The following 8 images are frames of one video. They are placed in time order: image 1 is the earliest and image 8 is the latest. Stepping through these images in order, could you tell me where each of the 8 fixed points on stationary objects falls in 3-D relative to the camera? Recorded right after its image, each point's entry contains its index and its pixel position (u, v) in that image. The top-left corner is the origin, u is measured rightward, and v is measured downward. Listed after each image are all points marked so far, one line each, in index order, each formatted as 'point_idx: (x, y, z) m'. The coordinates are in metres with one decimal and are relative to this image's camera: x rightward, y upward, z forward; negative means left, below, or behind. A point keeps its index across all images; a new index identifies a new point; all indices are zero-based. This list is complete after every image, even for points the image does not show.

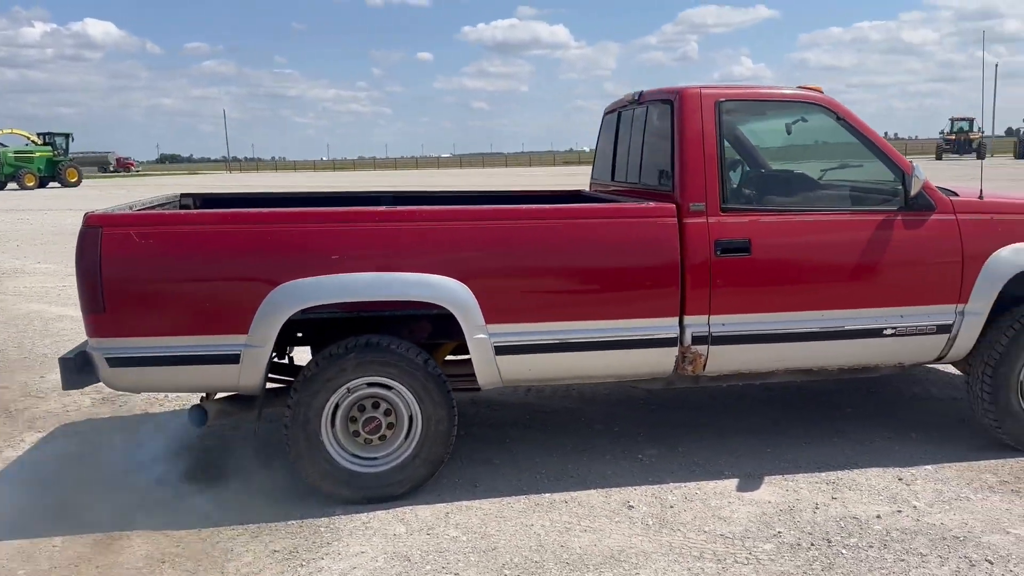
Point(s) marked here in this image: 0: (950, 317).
0: (+2.2, -0.1, +4.4) m
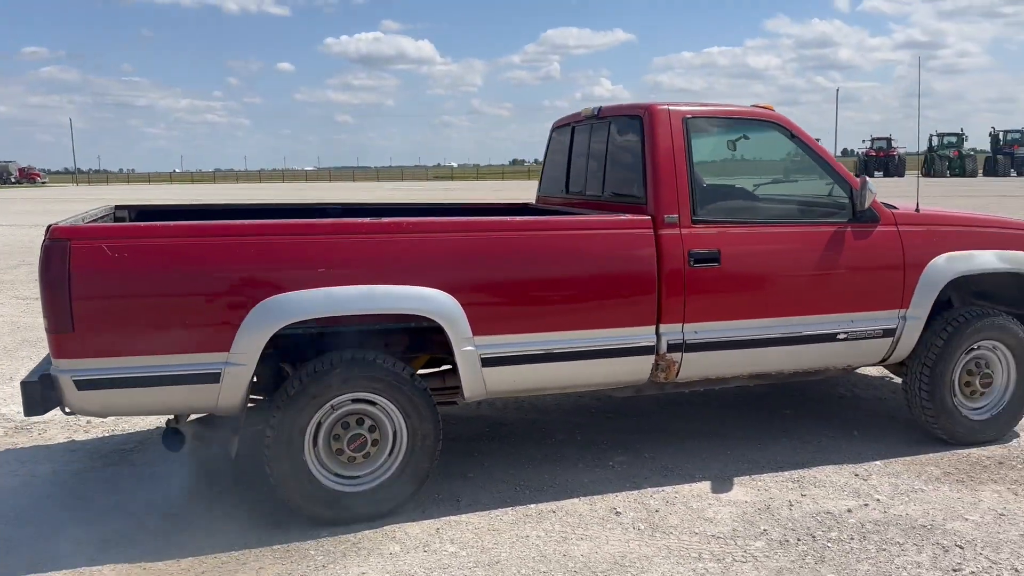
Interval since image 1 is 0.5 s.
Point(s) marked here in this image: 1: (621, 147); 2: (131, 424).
0: (+2.1, -0.2, +4.7) m
1: (+0.6, +0.8, +4.7) m
2: (-2.5, -0.9, +5.7) m
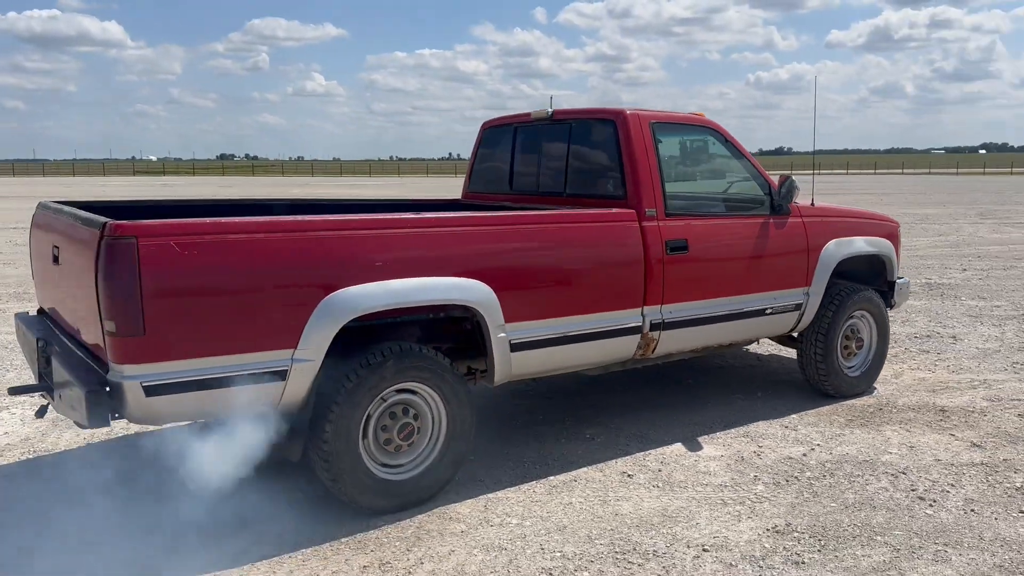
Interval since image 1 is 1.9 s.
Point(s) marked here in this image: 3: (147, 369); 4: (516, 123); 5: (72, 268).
0: (+1.9, -0.1, +5.6) m
1: (+0.4, +0.8, +5.1) m
2: (-2.7, -0.9, +5.1) m
3: (-1.4, -0.3, +3.3) m
4: (0.0, +1.1, +5.7) m
5: (-1.9, +0.1, +3.8) m
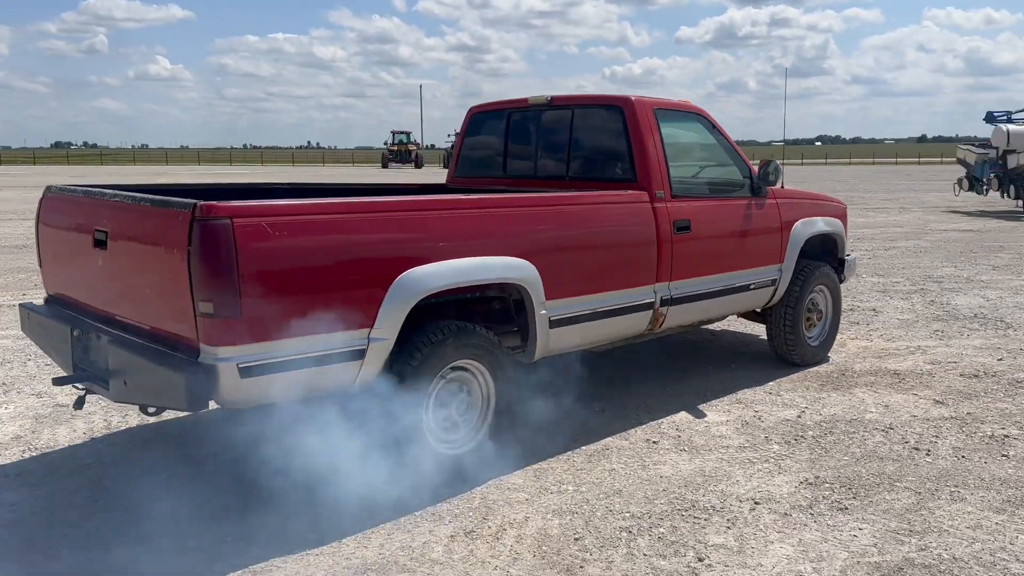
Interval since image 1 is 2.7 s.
0: (+1.8, +0.1, +6.1) m
1: (+0.5, +1.0, +5.4) m
2: (-2.6, -0.8, +4.9) m
3: (-1.0, -0.2, +3.3) m
4: (0.0, +1.2, +5.9) m
5: (-1.6, +0.1, +3.7) m
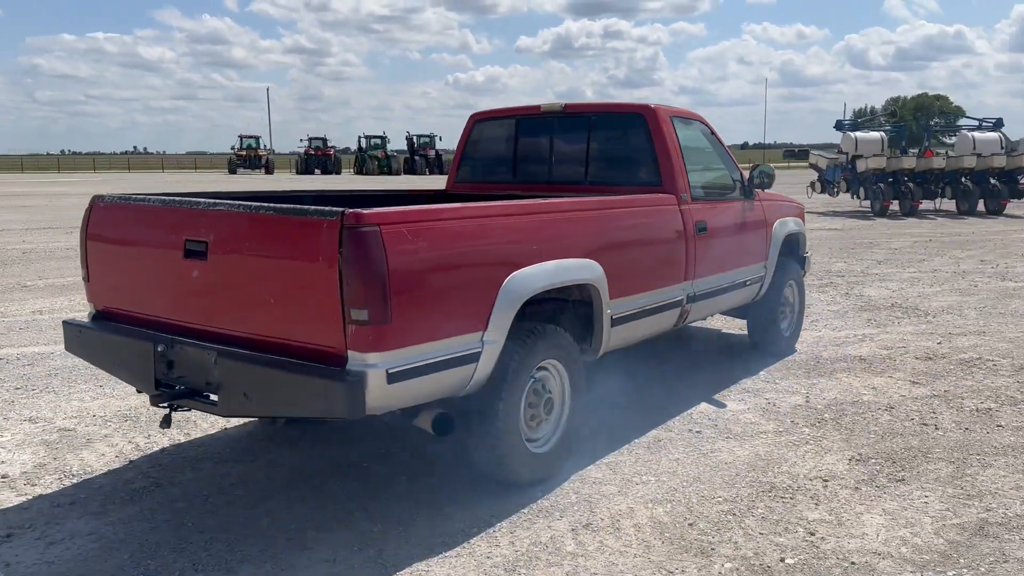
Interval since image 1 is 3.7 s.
0: (+1.9, +0.1, +6.5) m
1: (+0.6, +1.0, +5.6) m
2: (-2.3, -0.9, +4.6) m
3: (-0.5, -0.3, +3.3) m
4: (0.0, +1.2, +6.0) m
5: (-1.1, +0.1, +3.5) m
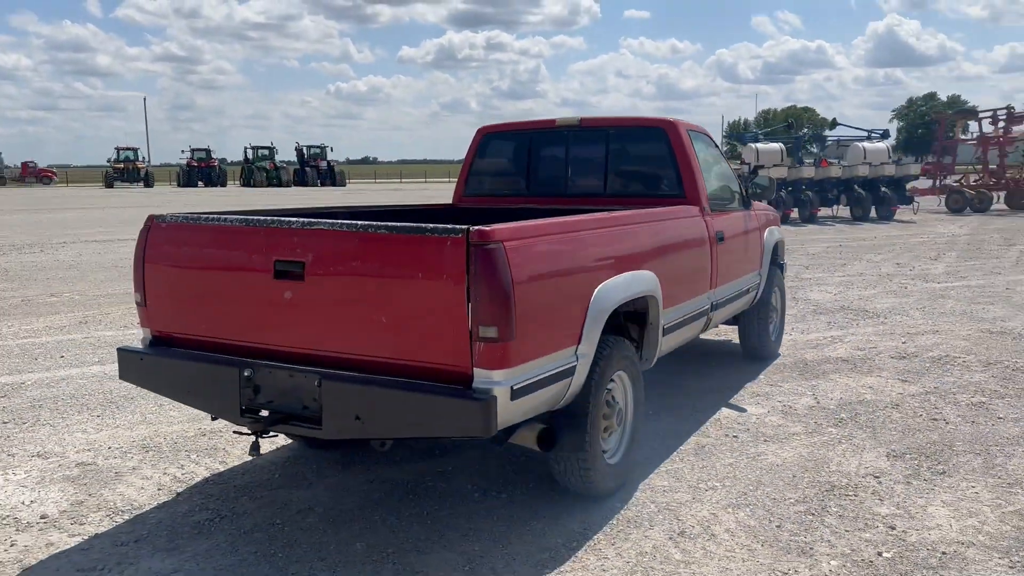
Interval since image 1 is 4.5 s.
0: (+1.9, +0.1, +6.8) m
1: (+0.8, +0.9, +5.7) m
2: (-1.9, -1.0, +4.3) m
3: (0.0, -0.3, +3.3) m
4: (+0.1, +1.1, +6.0) m
5: (-0.7, 0.0, +3.4) m
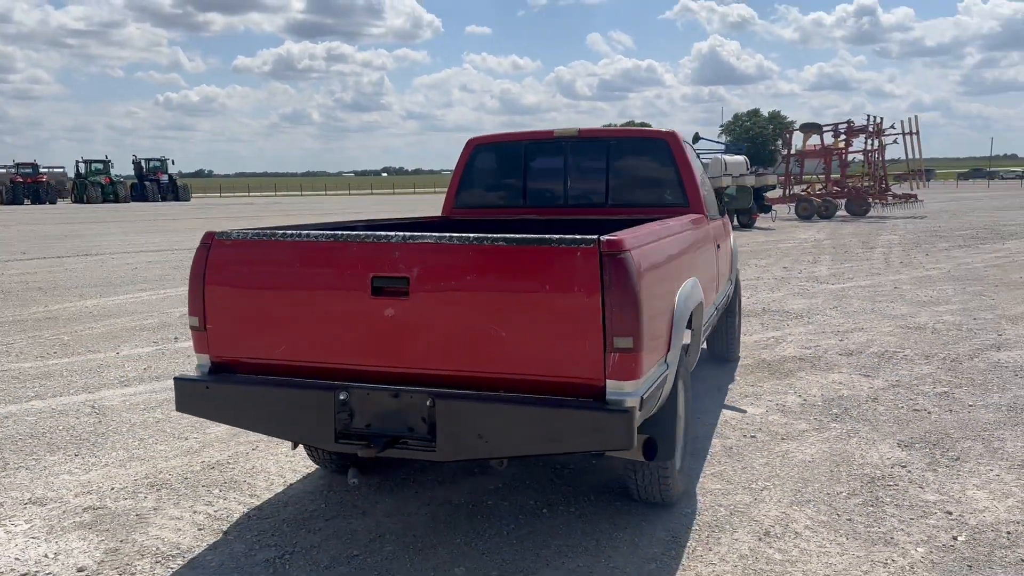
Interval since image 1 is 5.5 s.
0: (+1.7, 0.0, +7.0) m
1: (+0.8, +0.8, +5.8) m
2: (-1.6, -1.2, +3.9) m
3: (+0.5, -0.4, +3.3) m
4: (+0.1, +1.0, +6.0) m
5: (-0.2, 0.0, +3.3) m
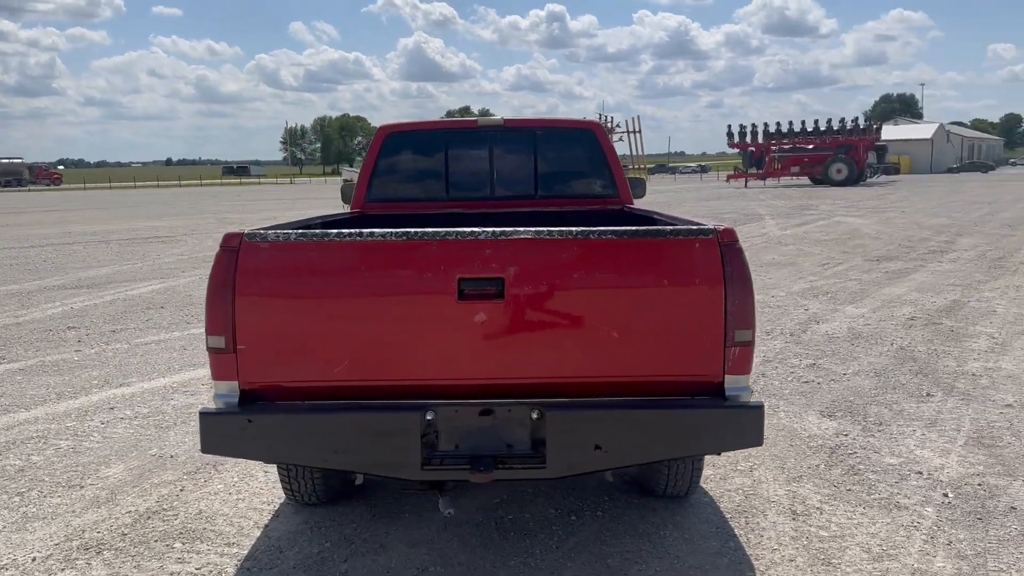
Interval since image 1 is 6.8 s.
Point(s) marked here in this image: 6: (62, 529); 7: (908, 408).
0: (+0.8, +0.1, +7.1) m
1: (+0.3, +0.9, +5.7) m
2: (-1.3, -1.2, +3.2) m
3: (+0.8, -0.3, +3.2) m
4: (-0.5, +1.0, +5.6) m
5: (+0.1, 0.0, +3.0) m
6: (-2.1, -1.1, +4.0) m
7: (+2.6, -0.8, +5.7) m
